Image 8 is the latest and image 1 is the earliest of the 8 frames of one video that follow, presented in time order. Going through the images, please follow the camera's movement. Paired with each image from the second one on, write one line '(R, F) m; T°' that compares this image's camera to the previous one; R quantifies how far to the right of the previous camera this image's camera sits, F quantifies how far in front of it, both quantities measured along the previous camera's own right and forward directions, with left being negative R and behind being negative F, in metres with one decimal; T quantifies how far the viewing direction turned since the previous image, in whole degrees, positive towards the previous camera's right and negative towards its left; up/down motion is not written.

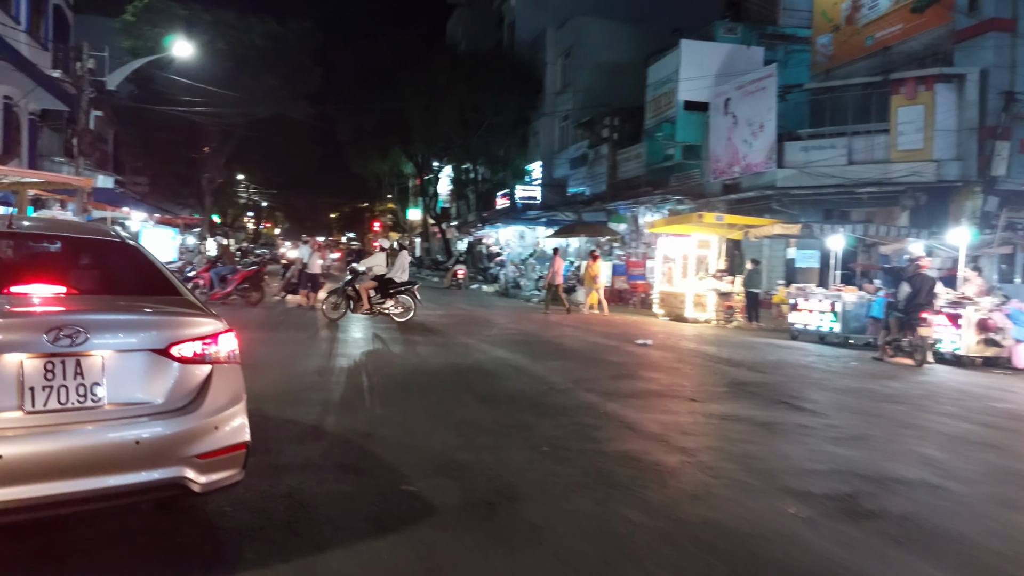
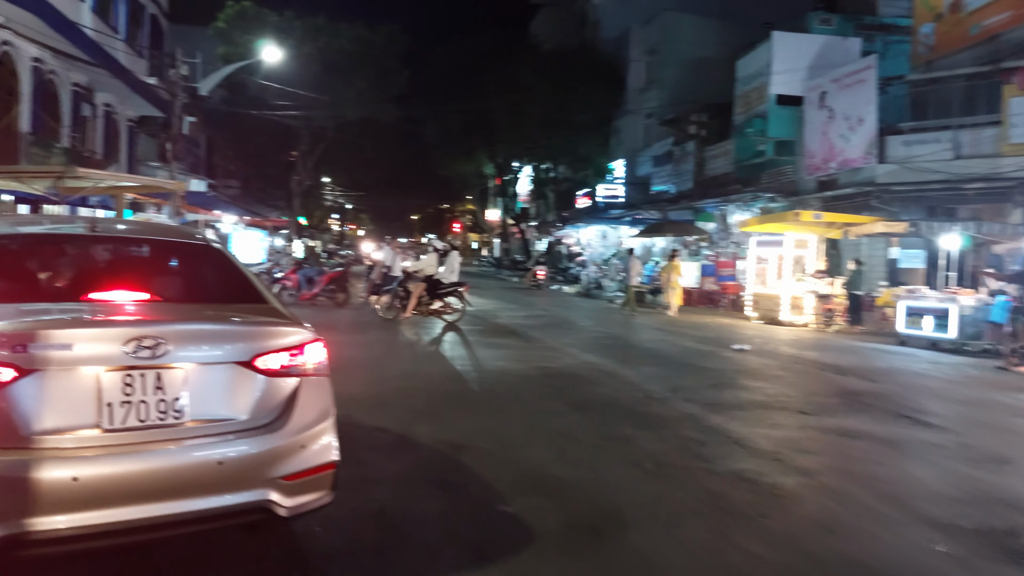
(-0.1, +0.4) m; -5°
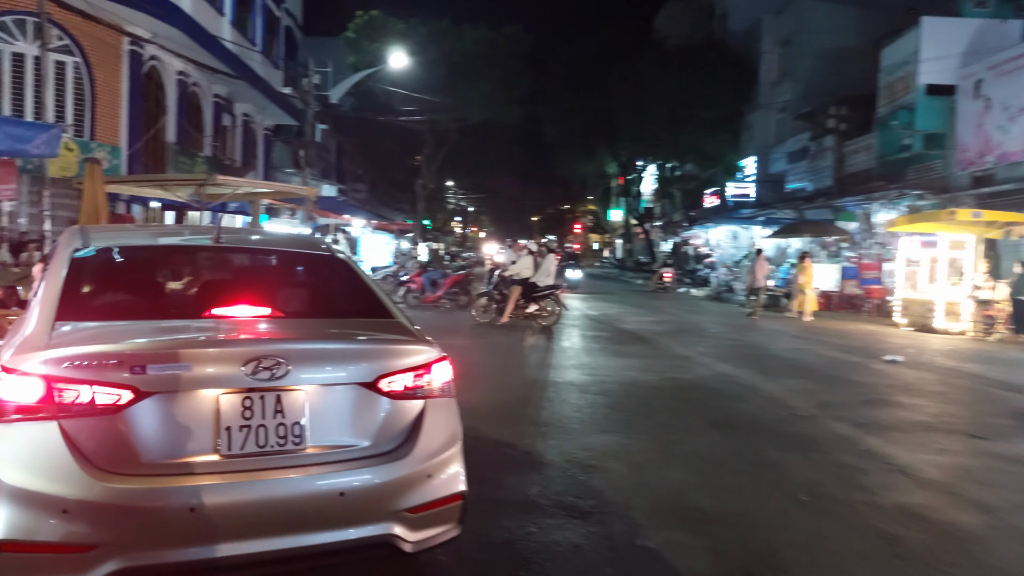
(-0.1, +0.3) m; -8°
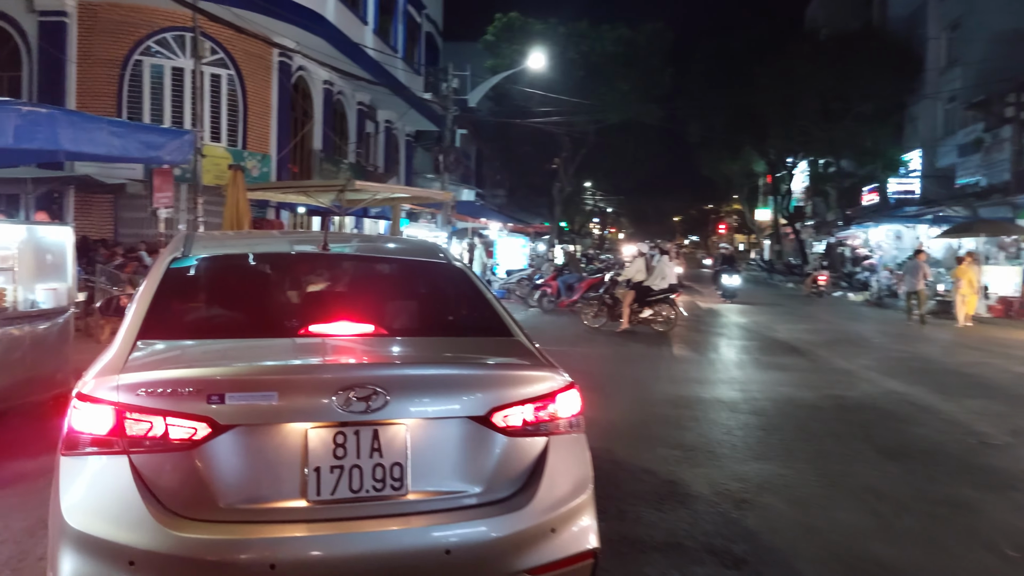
(0.0, +0.5) m; -9°
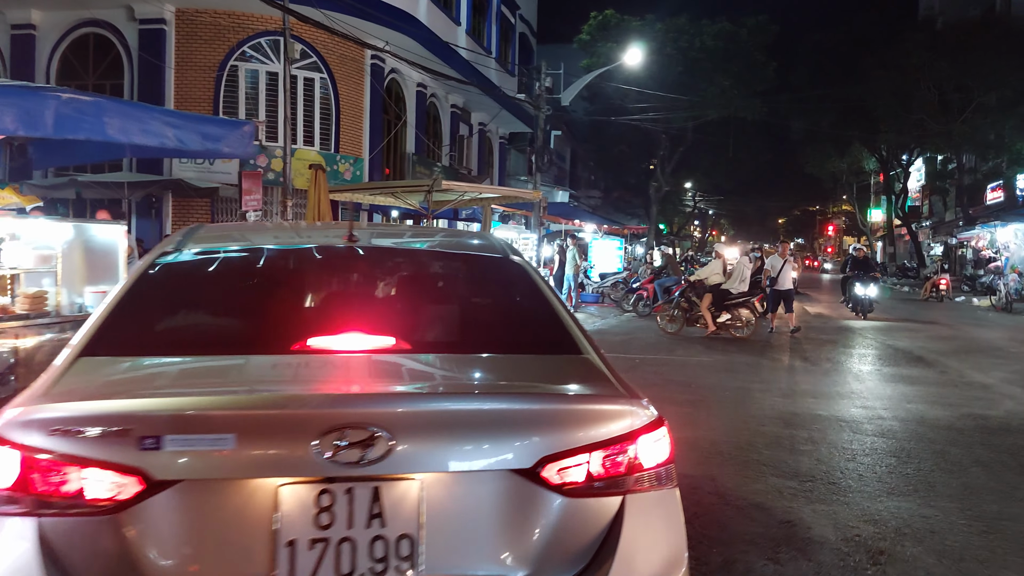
(+0.1, +0.7) m; -7°
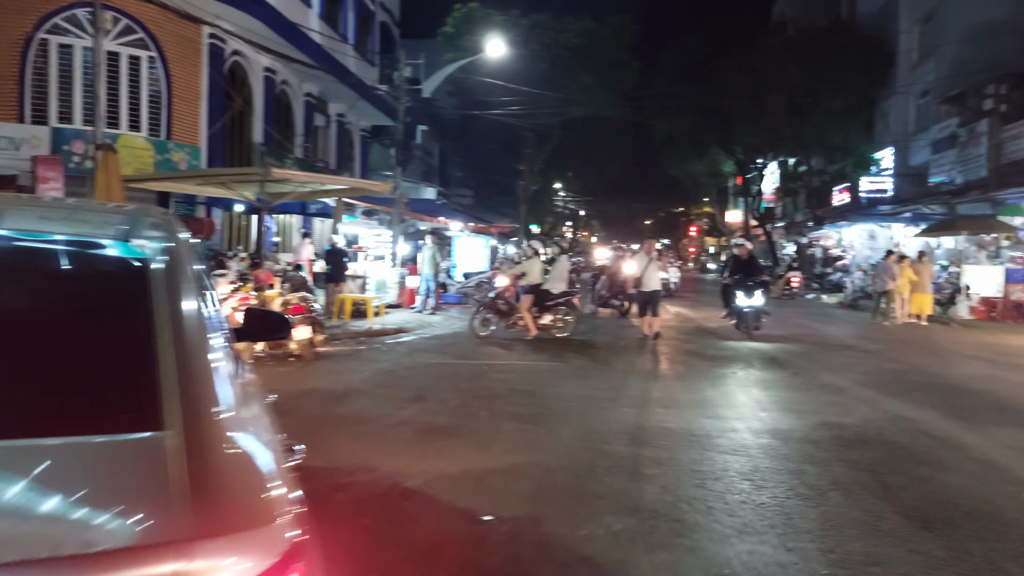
(+0.5, +1.0) m; +8°
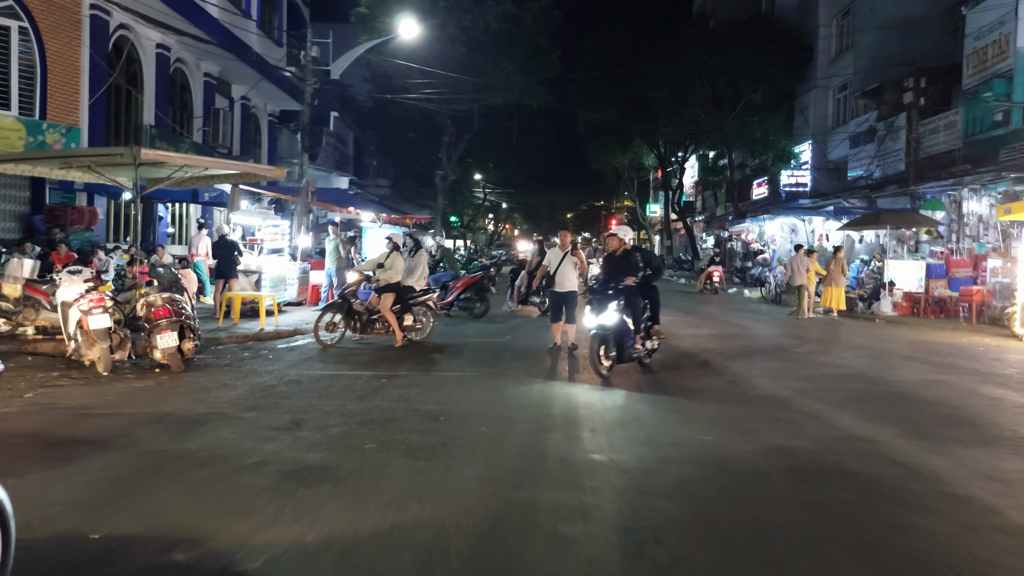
(+0.2, +1.2) m; +5°
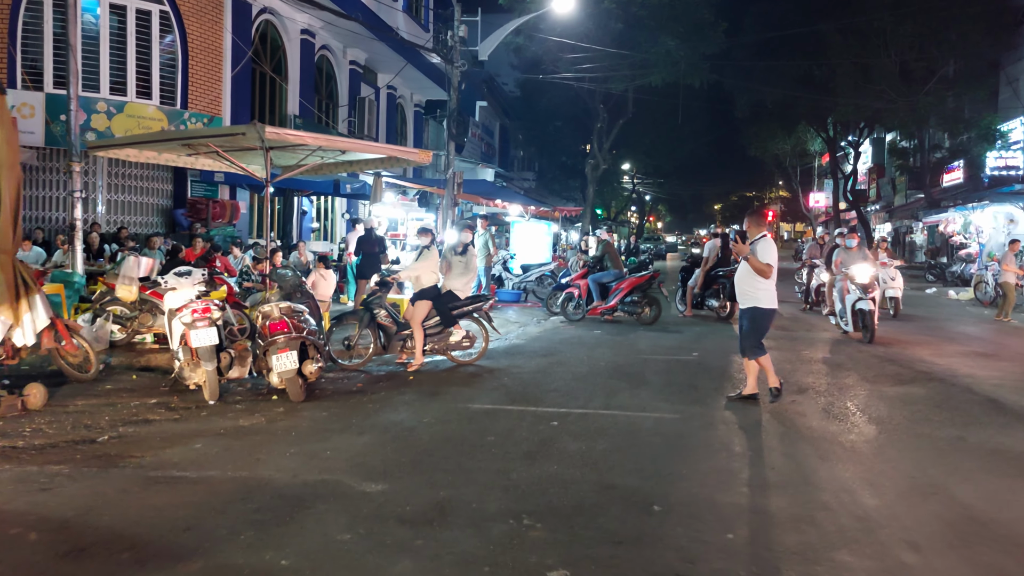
(-0.6, +2.2) m; -10°
